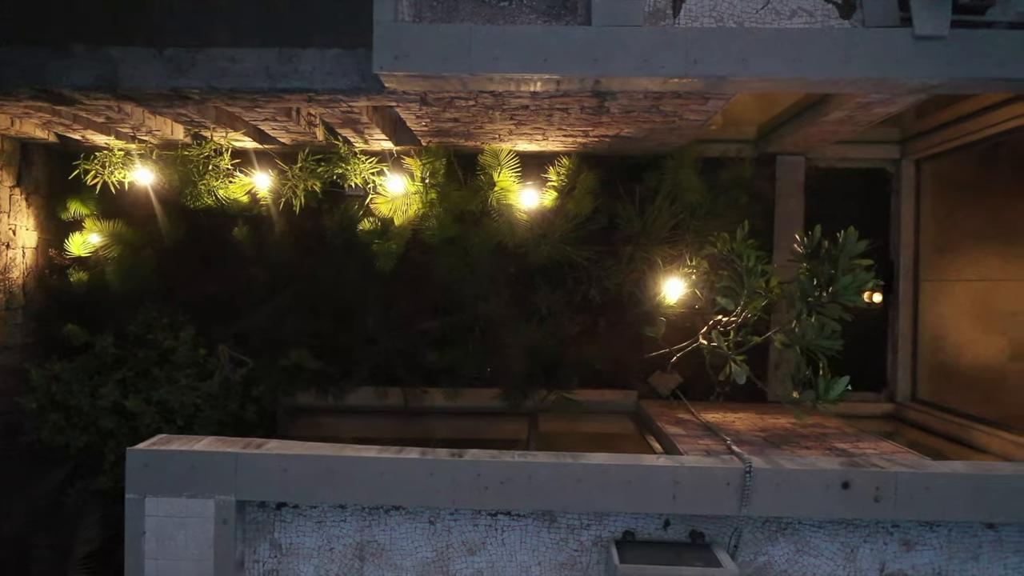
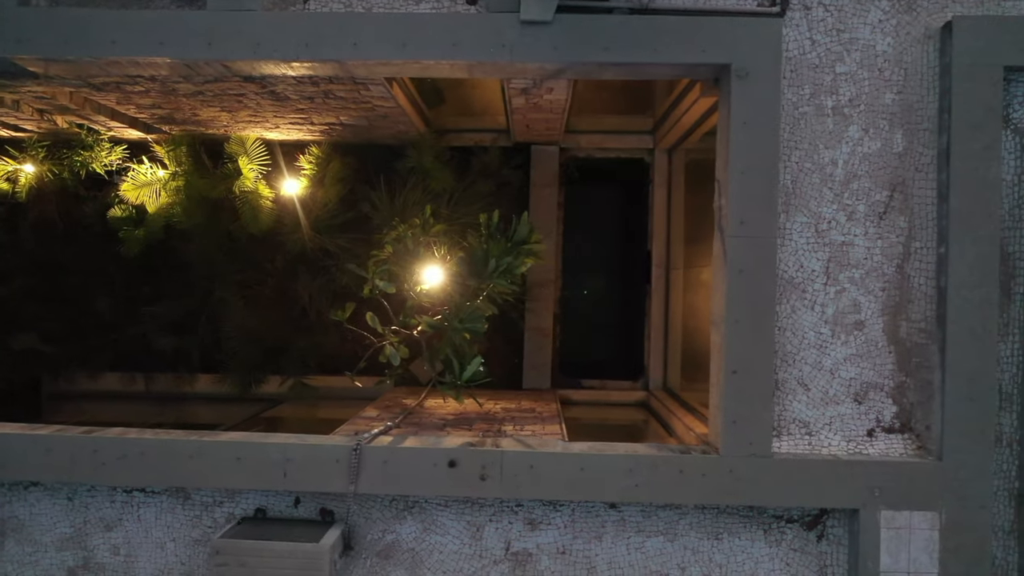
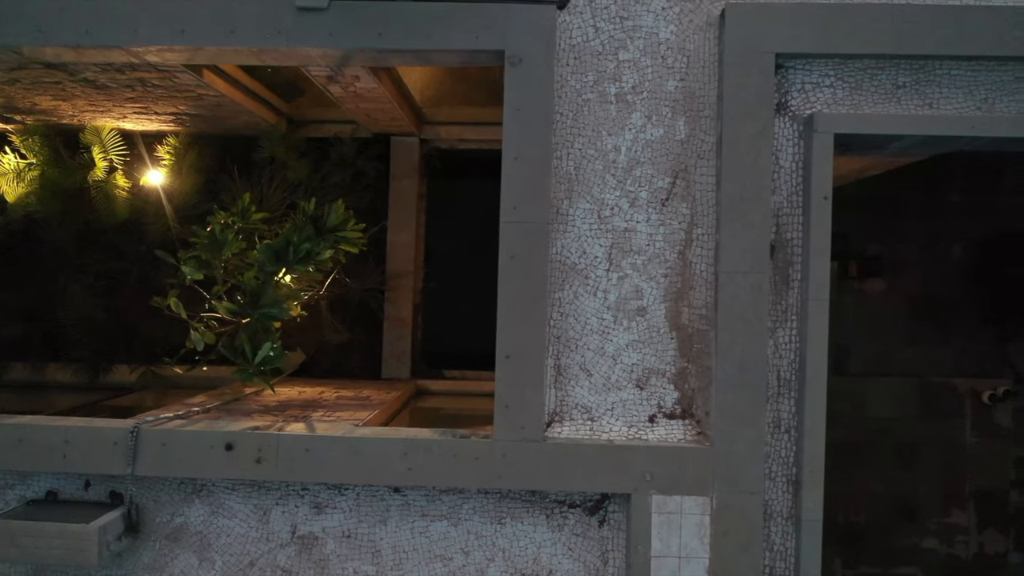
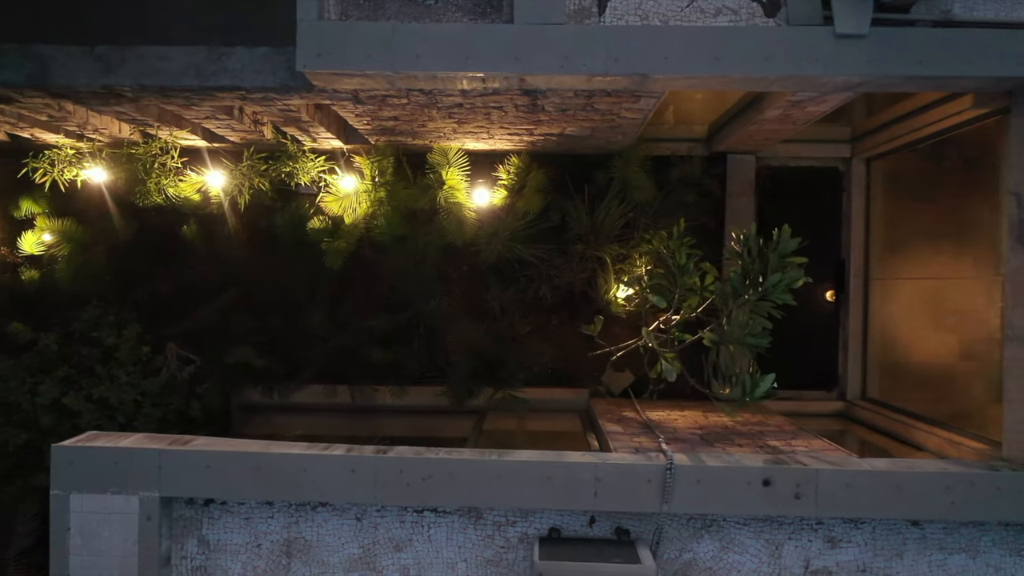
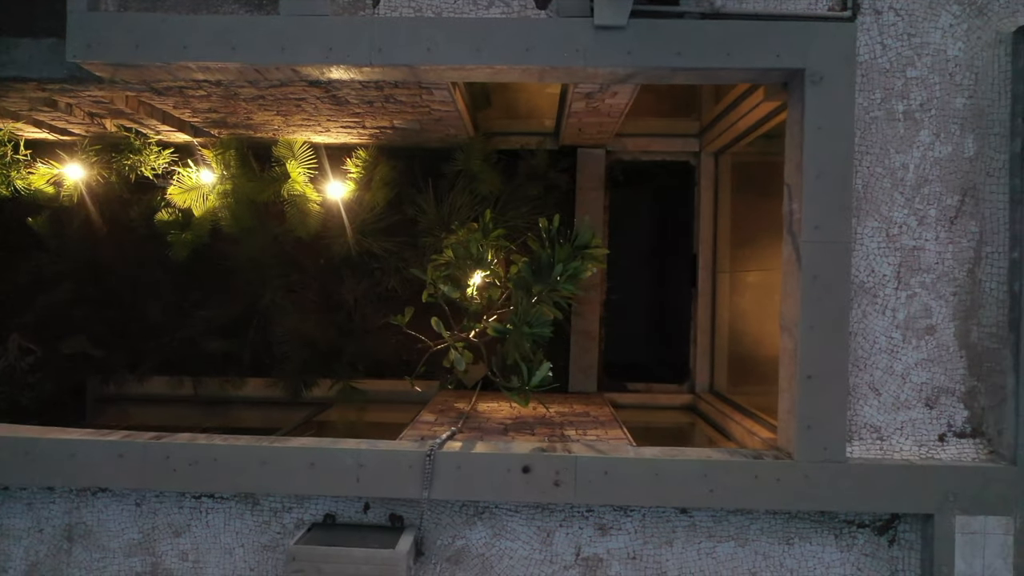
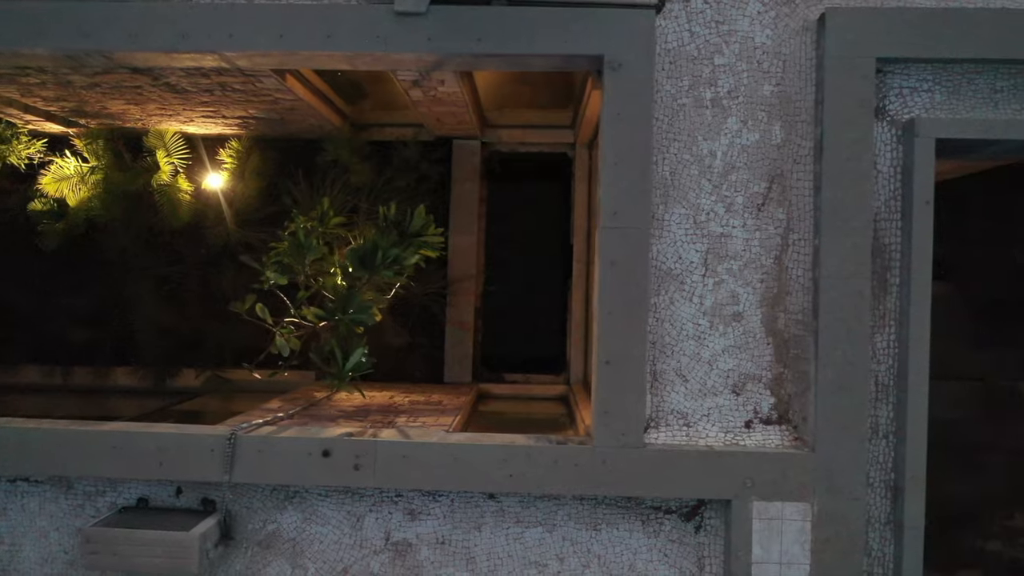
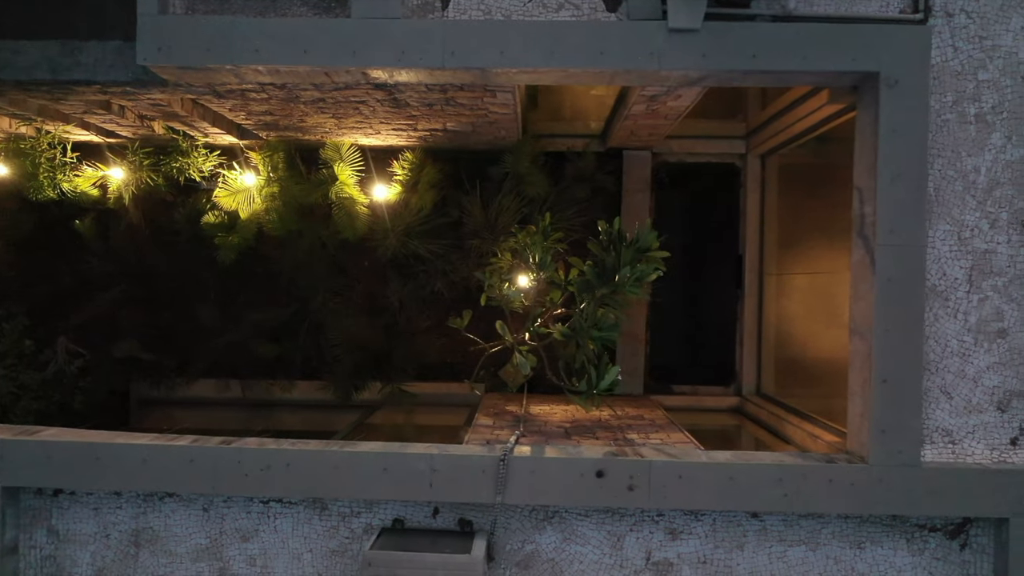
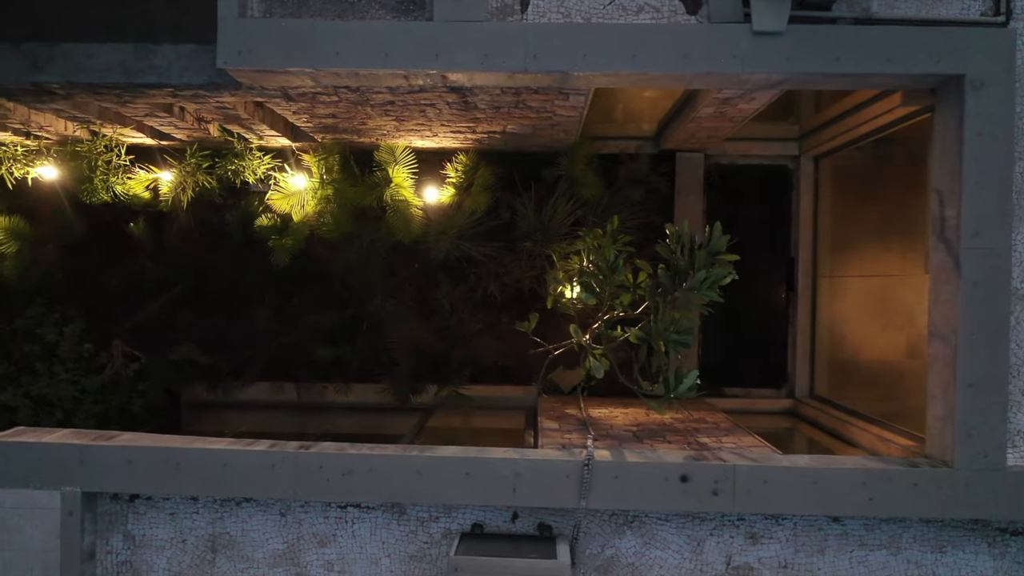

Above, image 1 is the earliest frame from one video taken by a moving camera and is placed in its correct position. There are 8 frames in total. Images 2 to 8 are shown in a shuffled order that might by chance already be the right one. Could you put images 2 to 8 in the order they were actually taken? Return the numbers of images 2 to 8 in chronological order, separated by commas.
4, 8, 7, 5, 2, 6, 3
